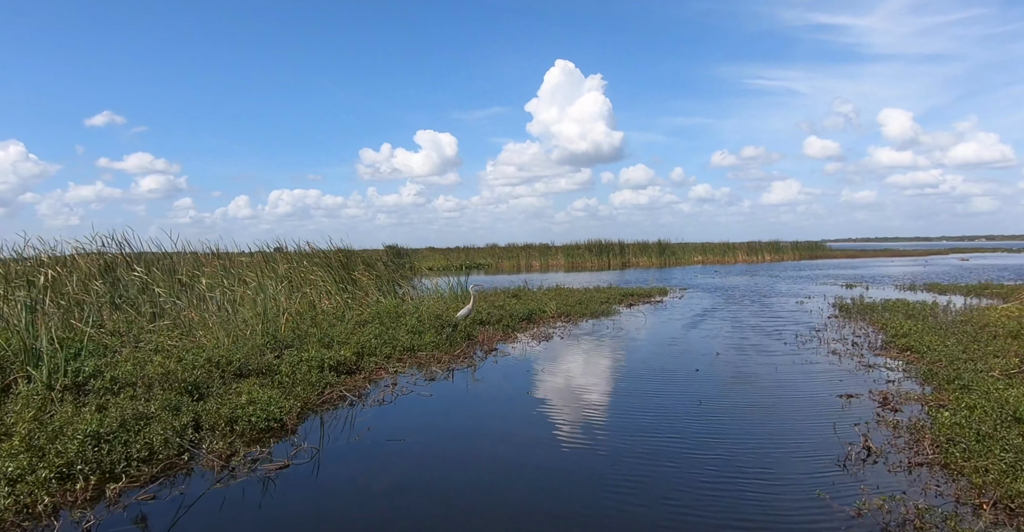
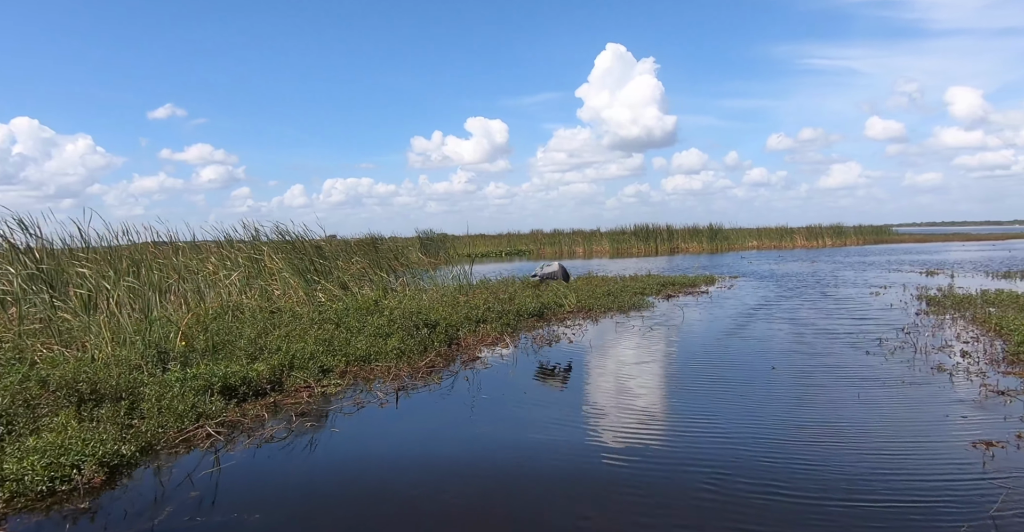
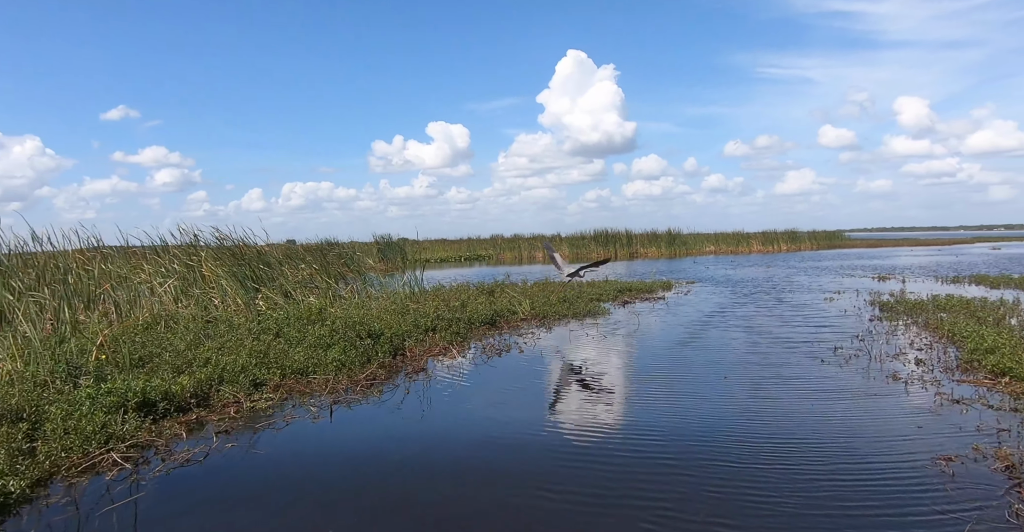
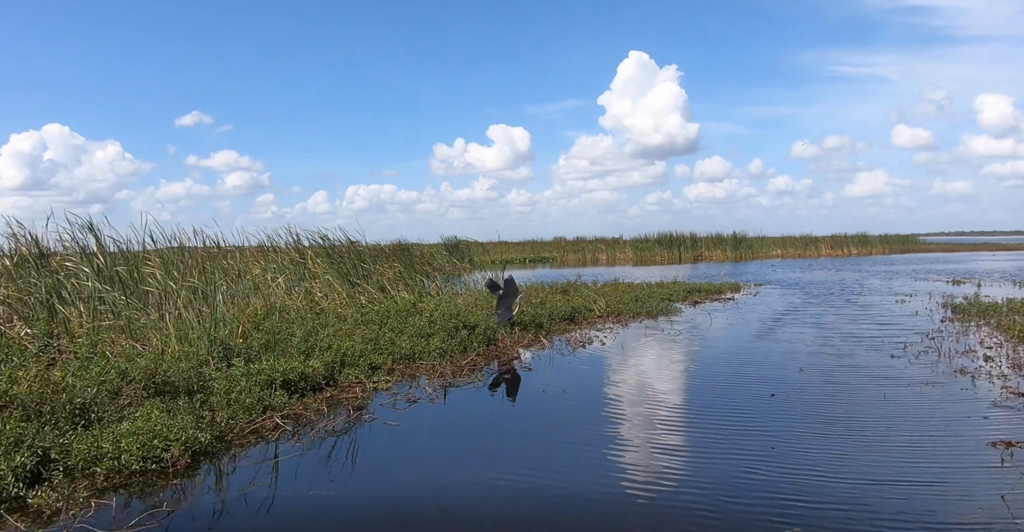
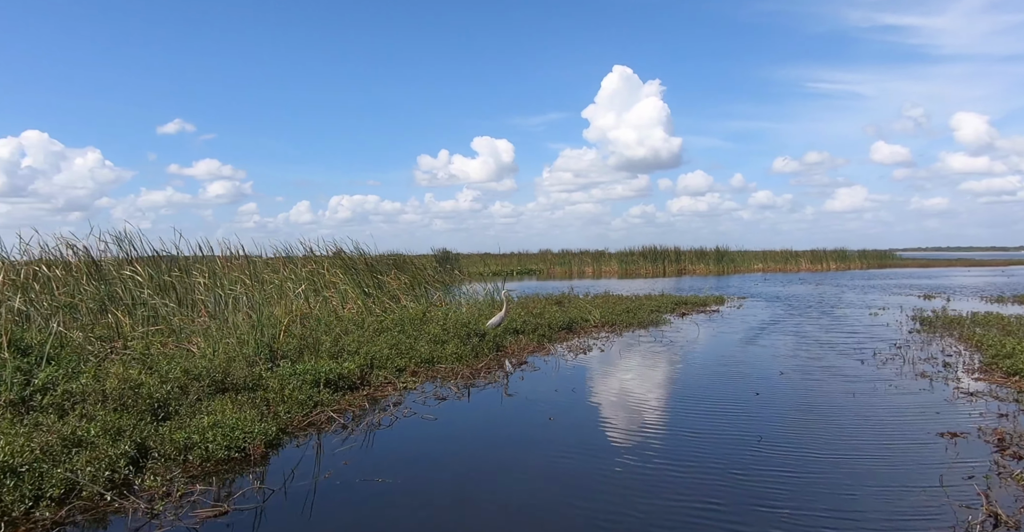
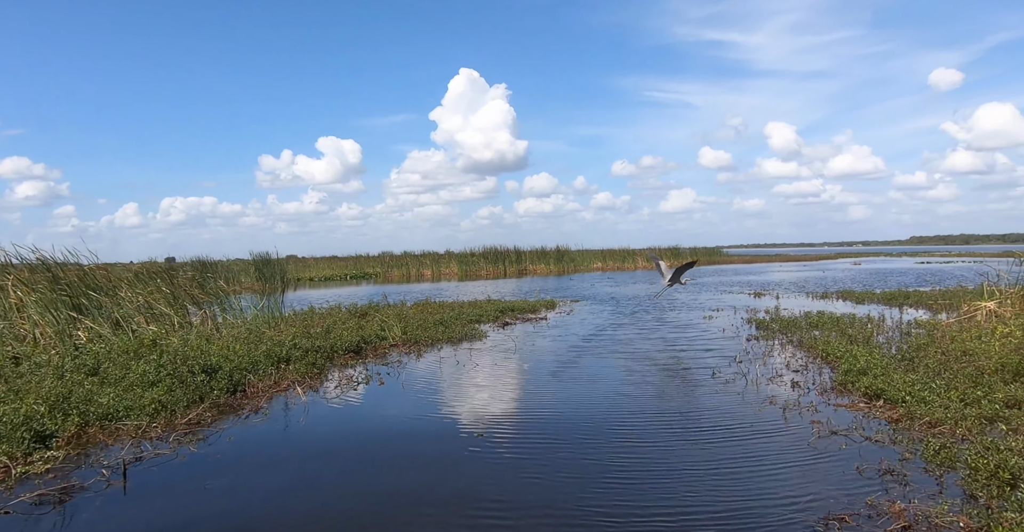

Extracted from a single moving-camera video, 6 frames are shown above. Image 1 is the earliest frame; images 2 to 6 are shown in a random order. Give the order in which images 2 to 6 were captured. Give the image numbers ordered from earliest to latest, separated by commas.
5, 4, 2, 3, 6
